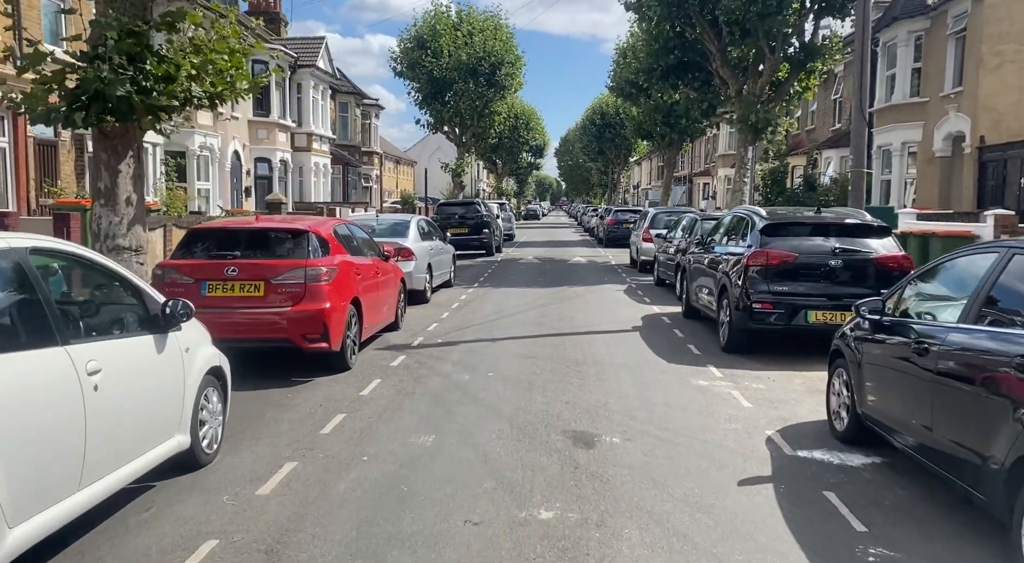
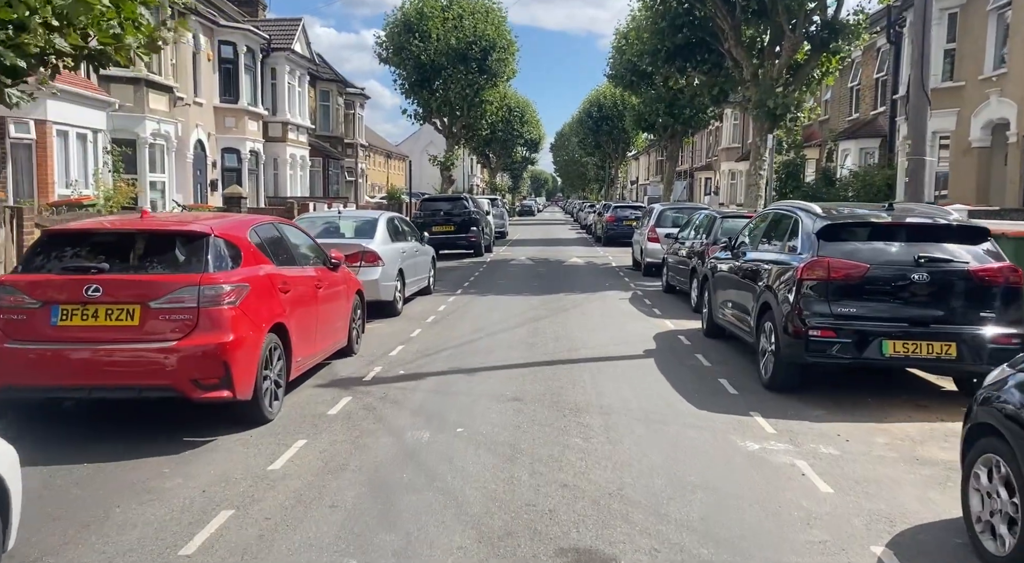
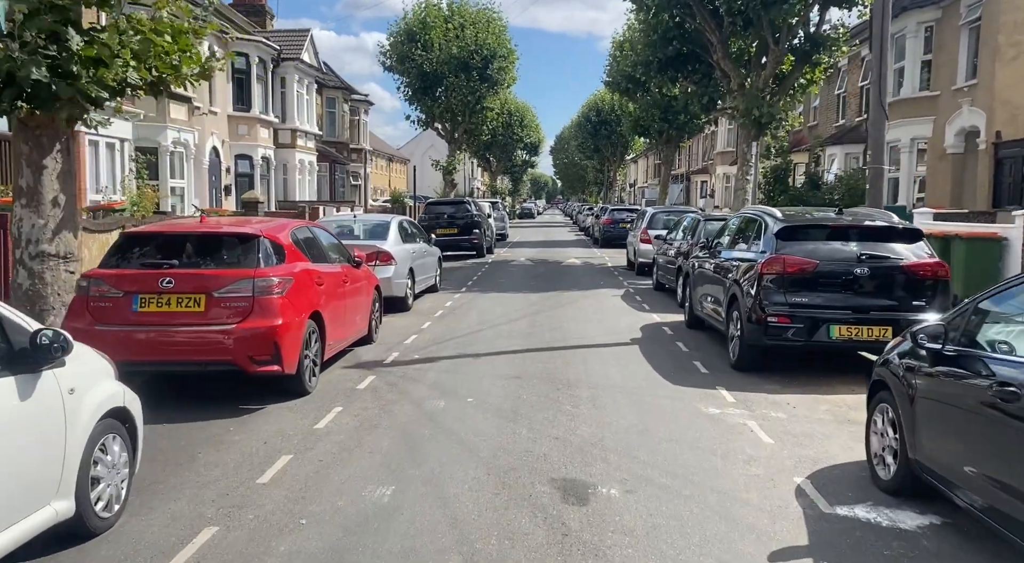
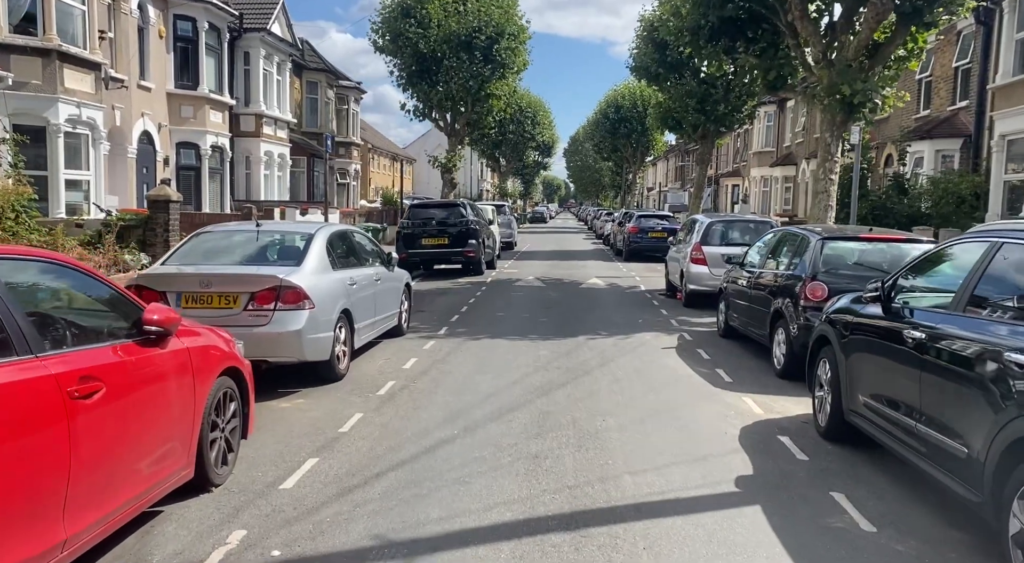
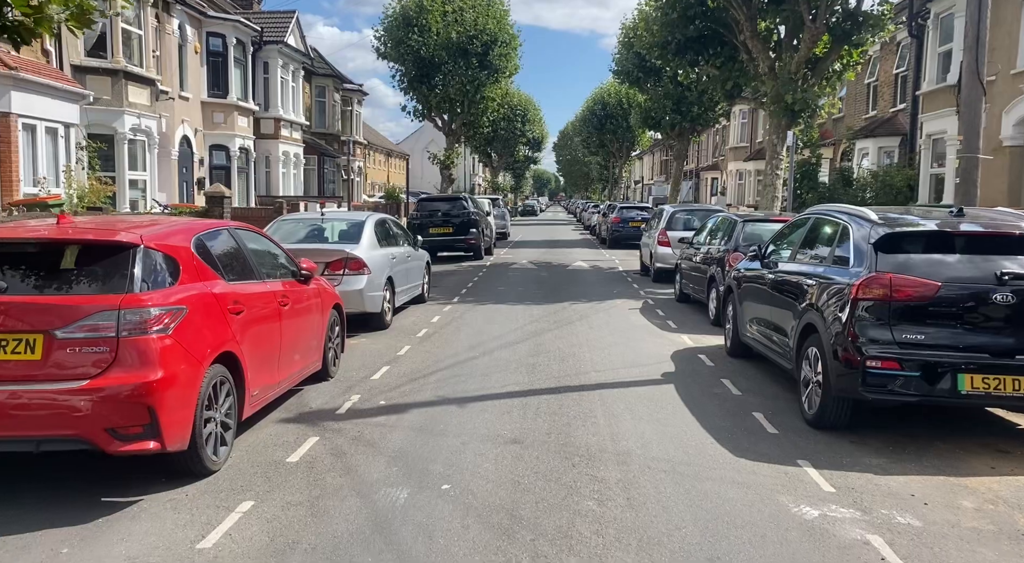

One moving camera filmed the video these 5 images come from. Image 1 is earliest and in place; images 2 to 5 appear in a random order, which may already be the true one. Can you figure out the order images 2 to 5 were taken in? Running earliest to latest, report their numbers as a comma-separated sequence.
3, 2, 5, 4
